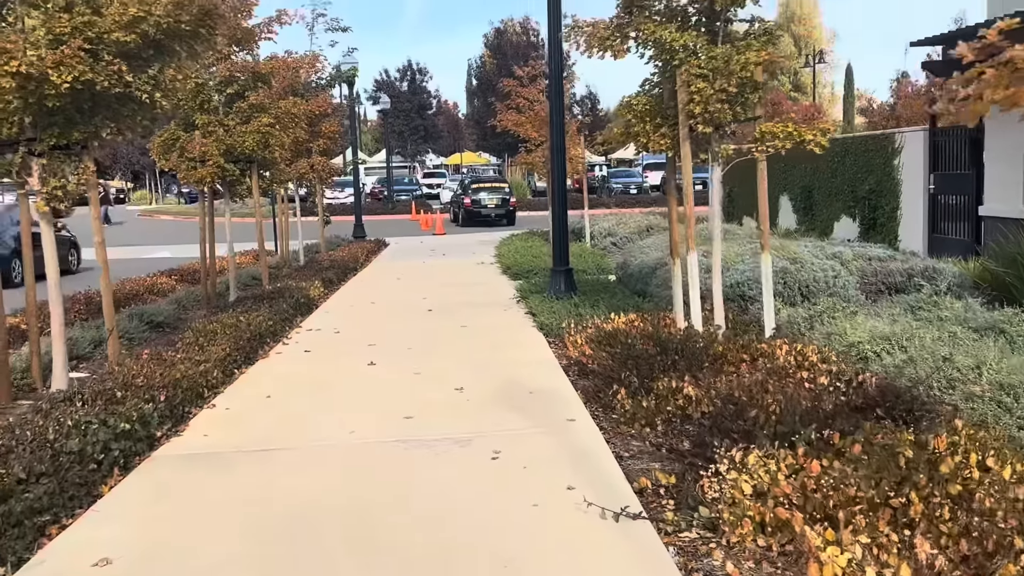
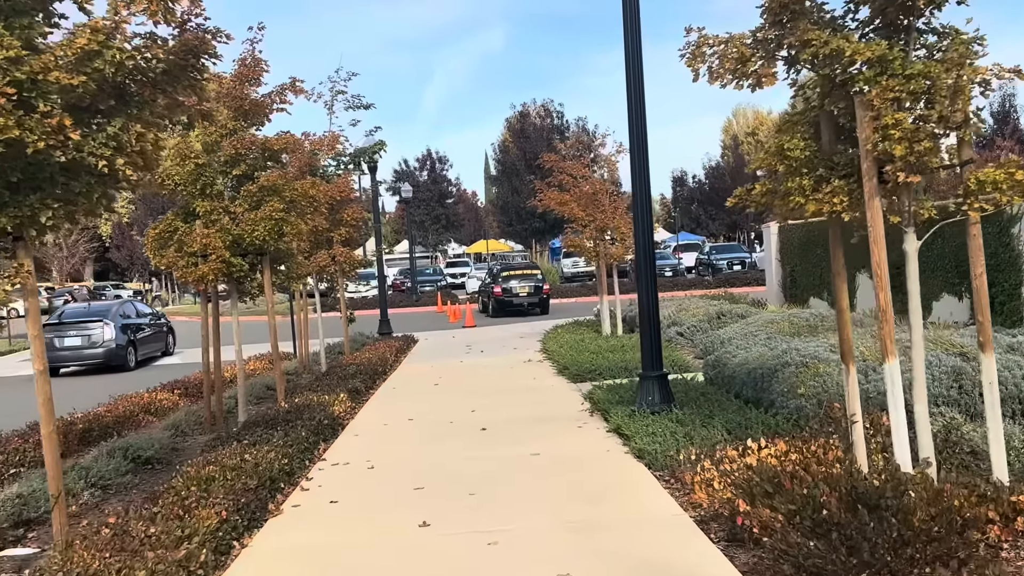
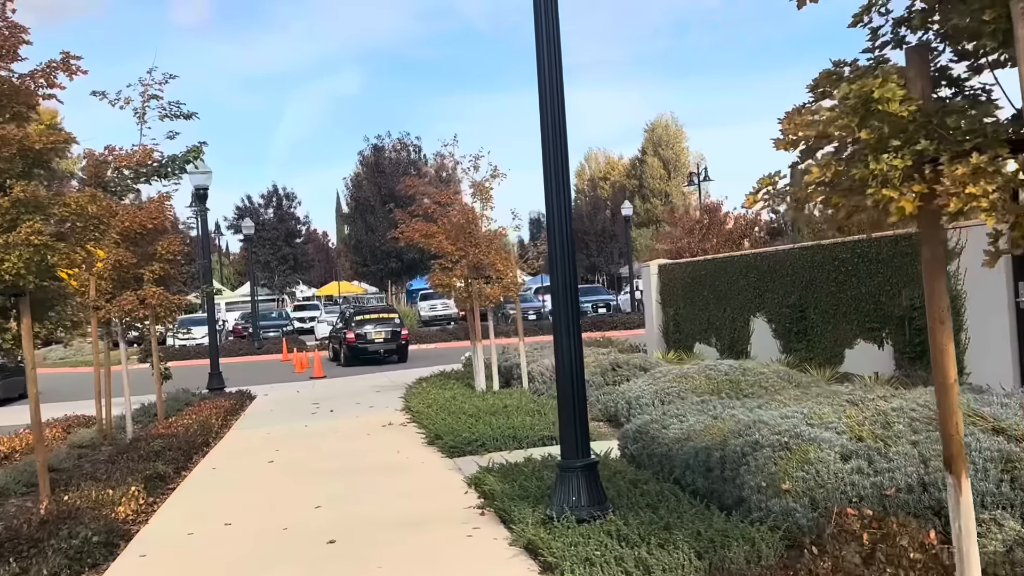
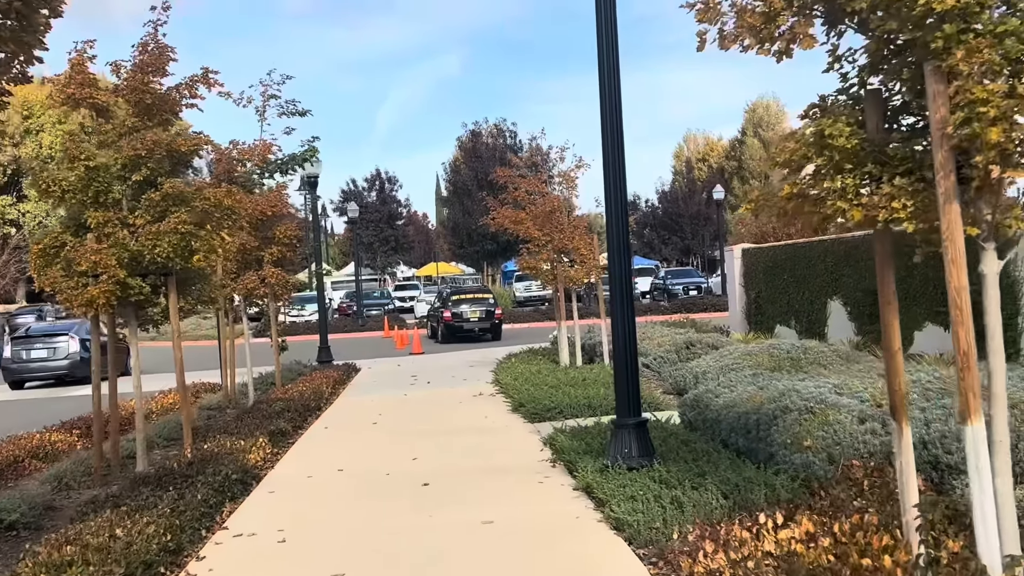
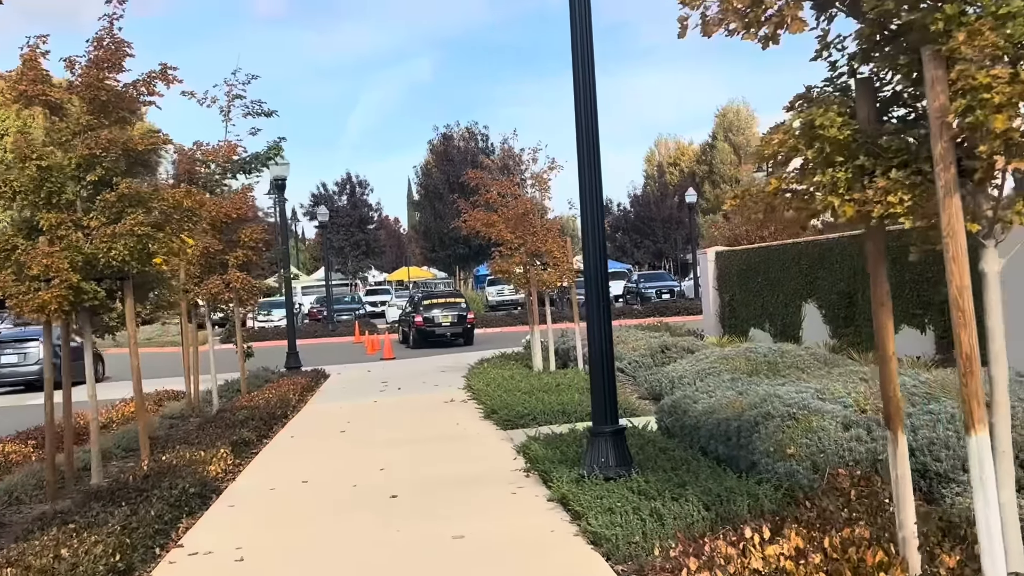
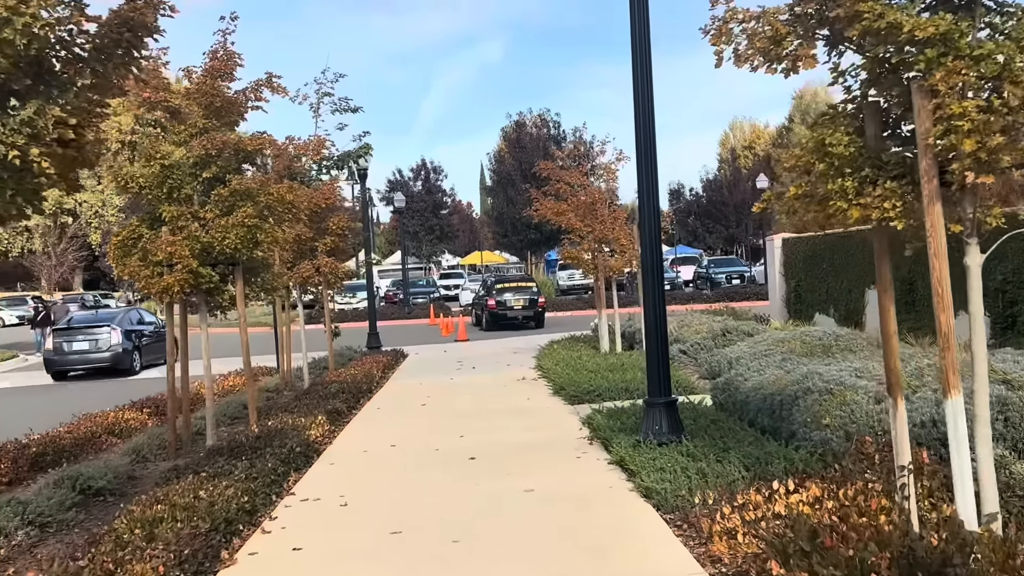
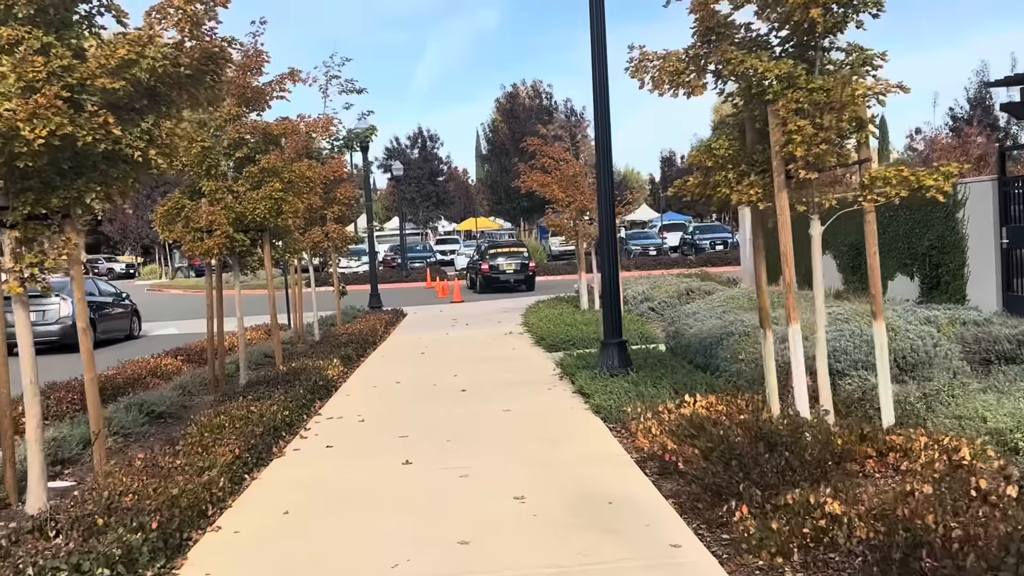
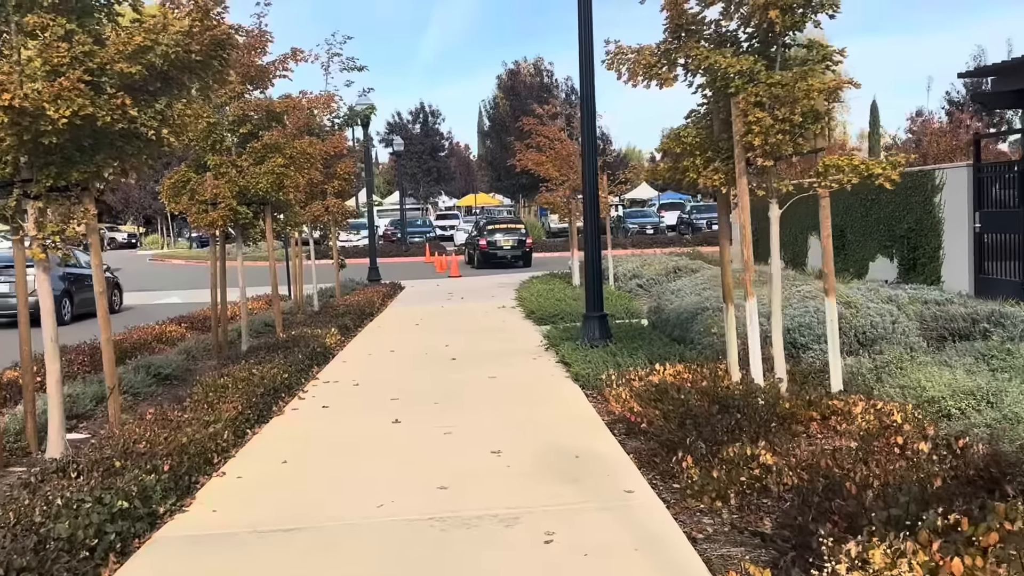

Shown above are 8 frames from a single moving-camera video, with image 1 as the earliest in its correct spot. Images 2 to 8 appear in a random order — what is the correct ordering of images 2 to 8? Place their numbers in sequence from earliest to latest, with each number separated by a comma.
8, 7, 2, 6, 4, 5, 3
